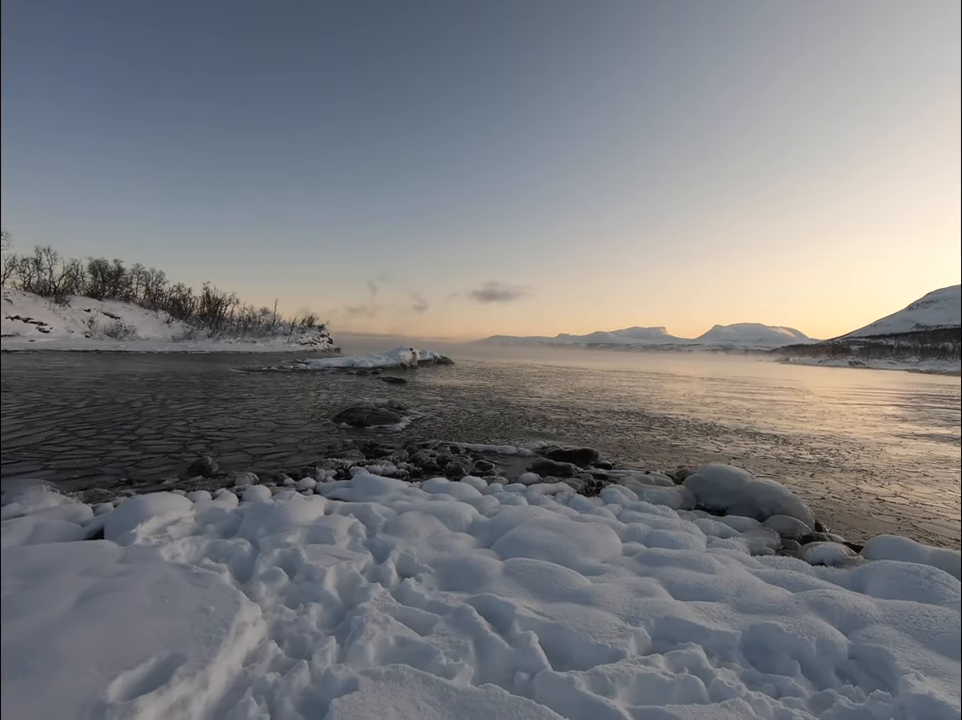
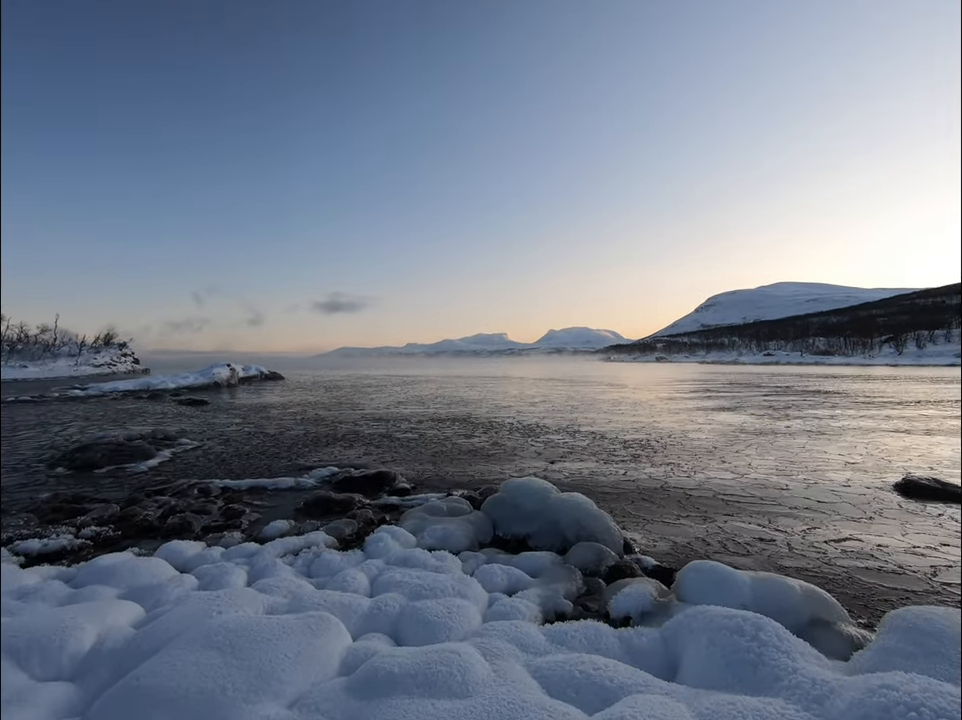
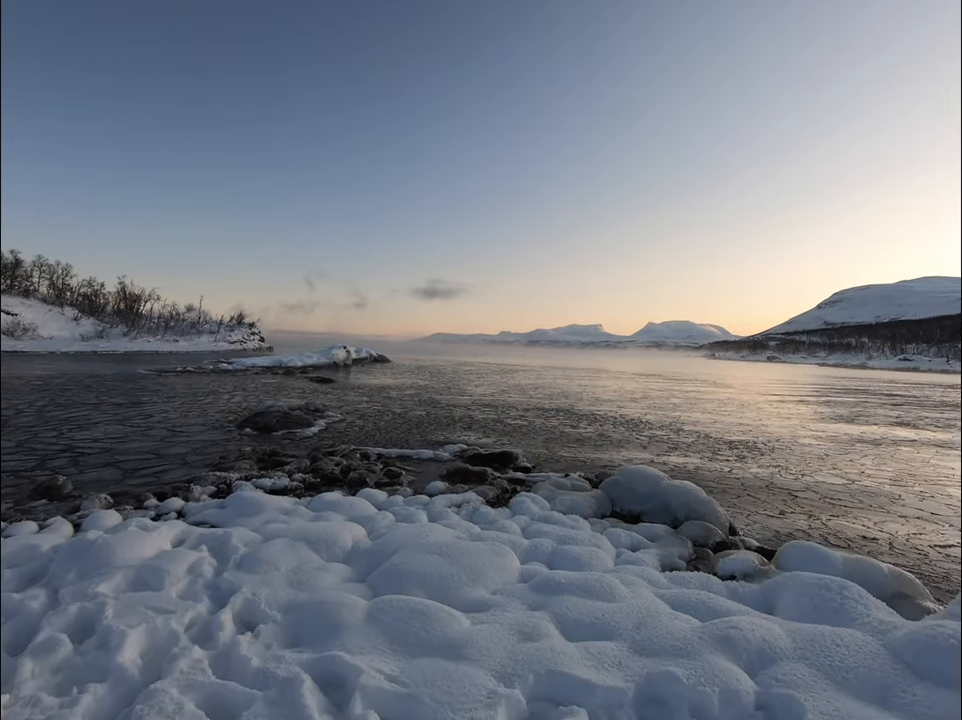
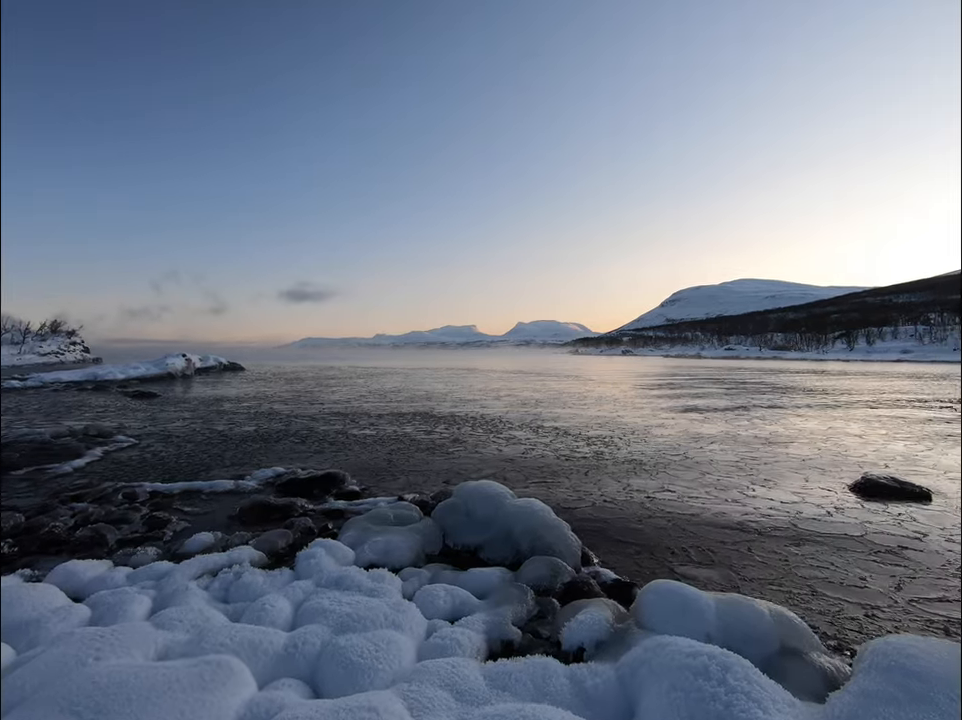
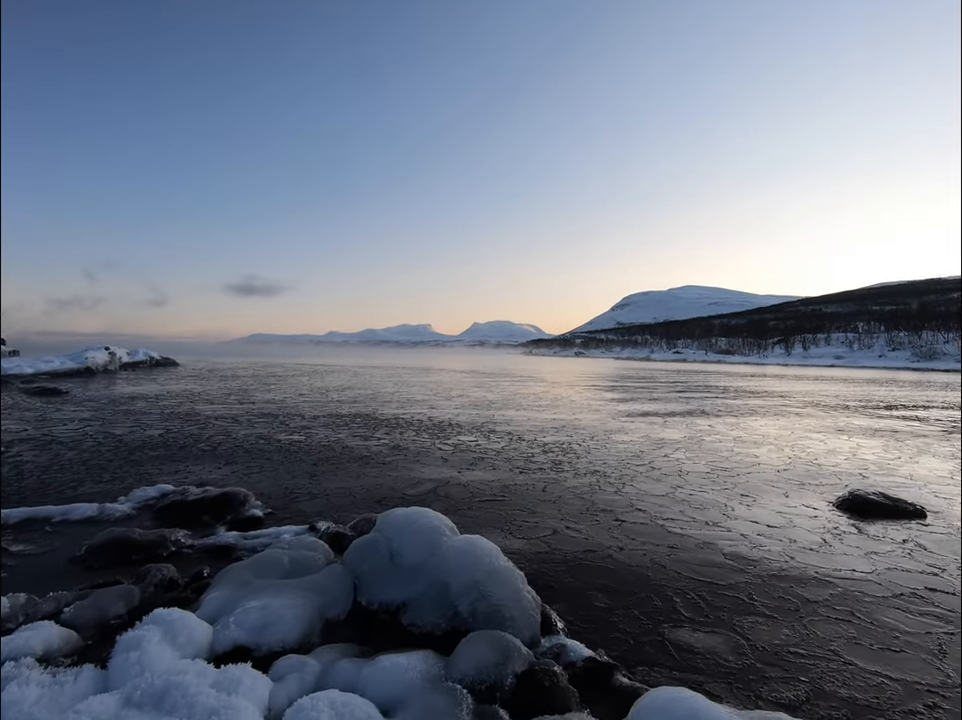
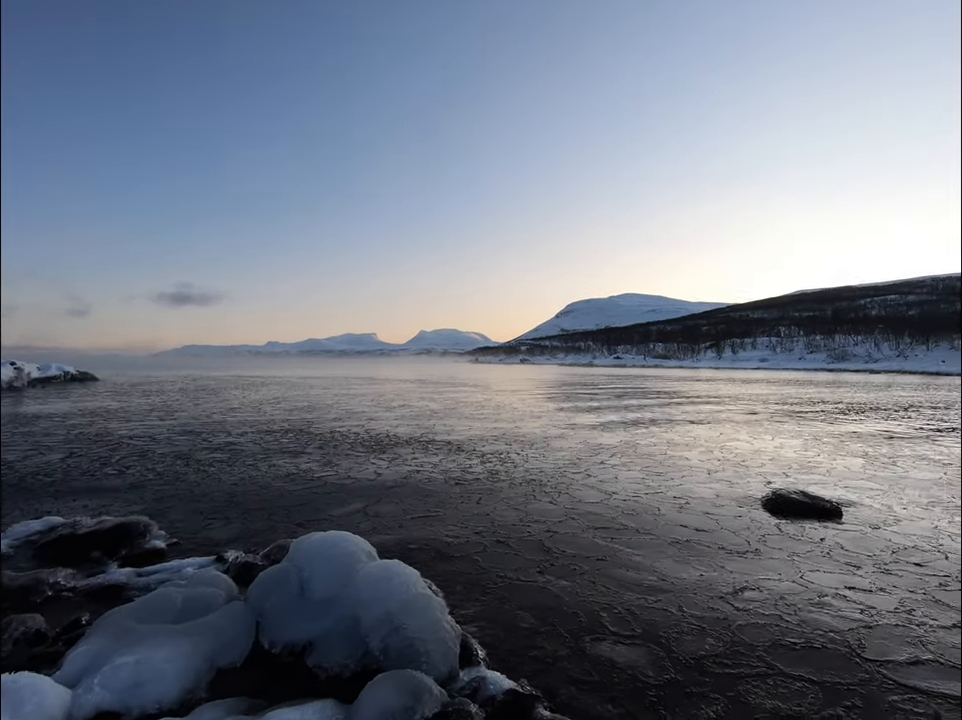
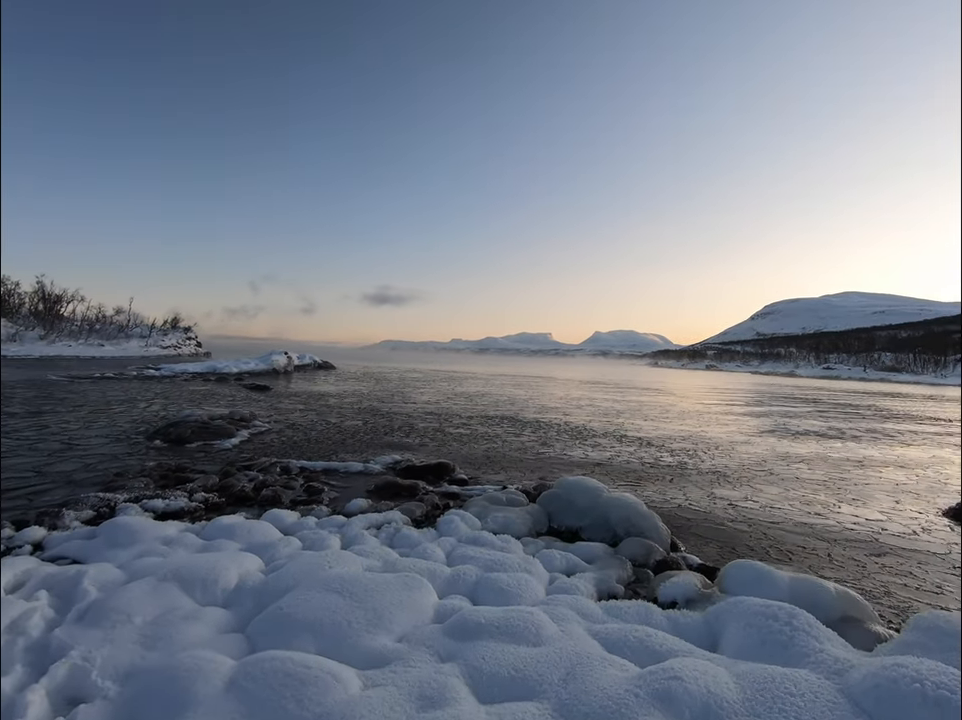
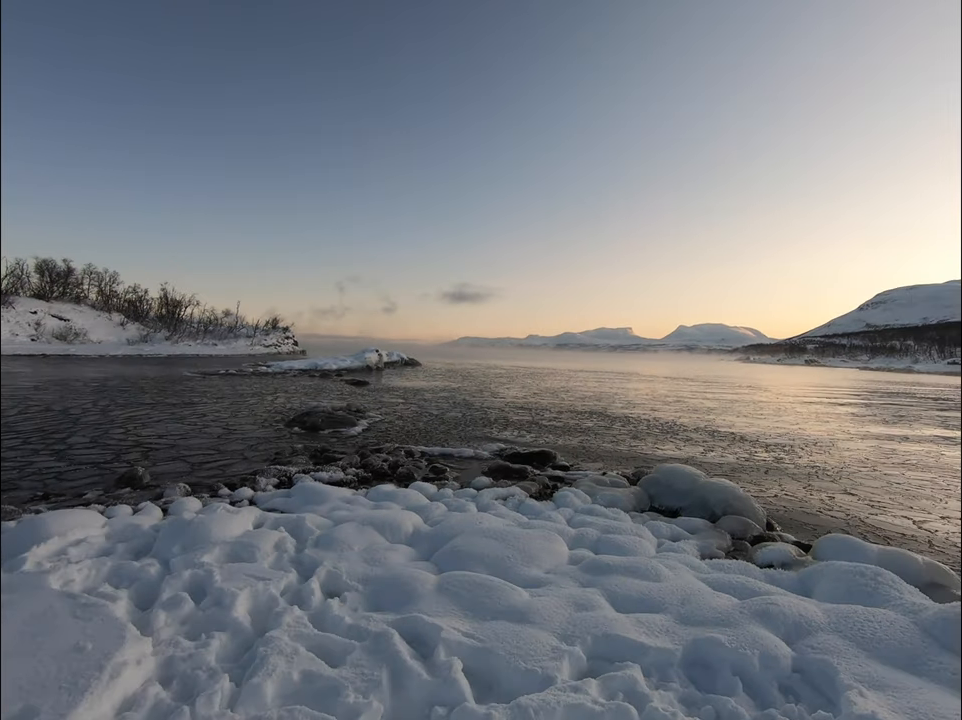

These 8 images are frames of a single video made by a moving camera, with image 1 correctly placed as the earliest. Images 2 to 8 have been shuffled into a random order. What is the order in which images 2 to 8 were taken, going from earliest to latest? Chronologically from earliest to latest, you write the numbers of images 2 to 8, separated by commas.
8, 3, 7, 2, 4, 5, 6
